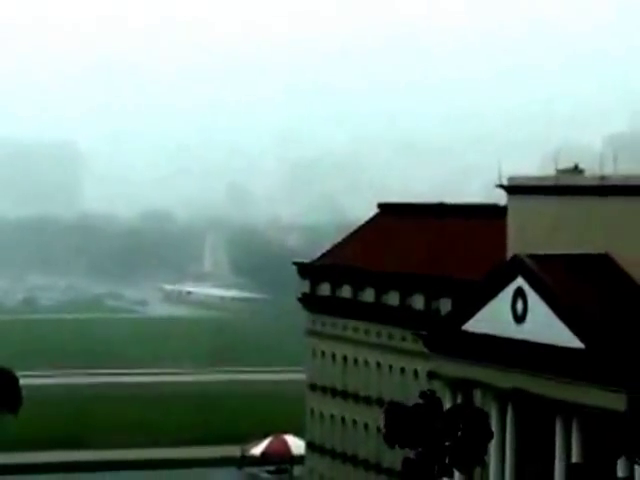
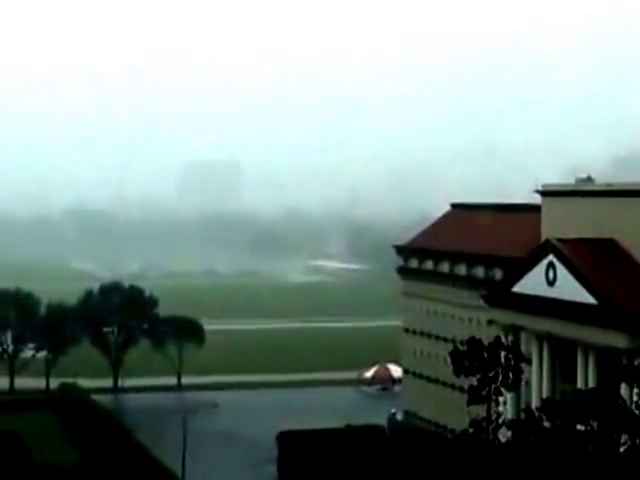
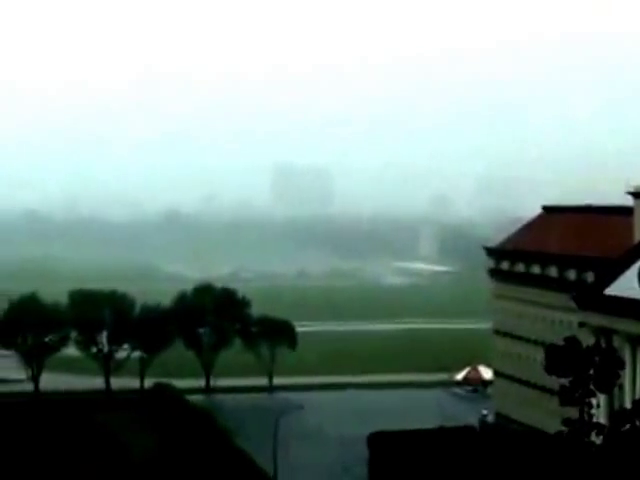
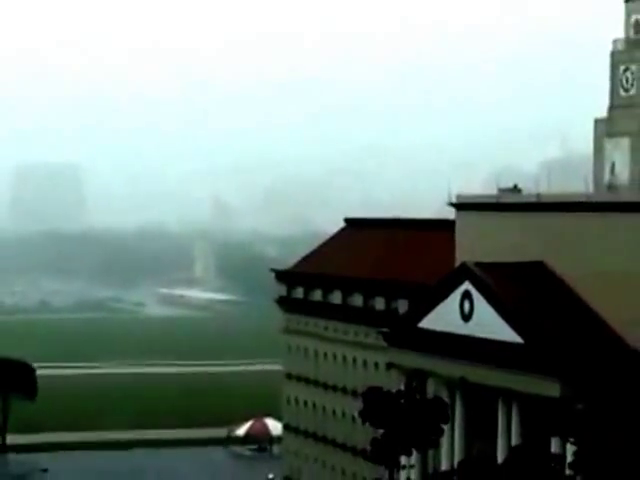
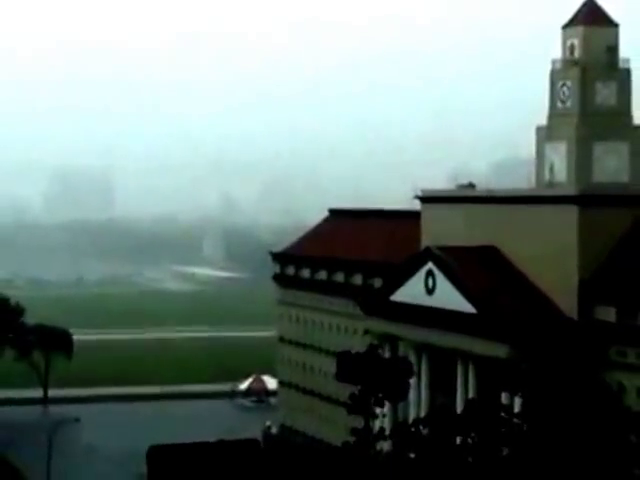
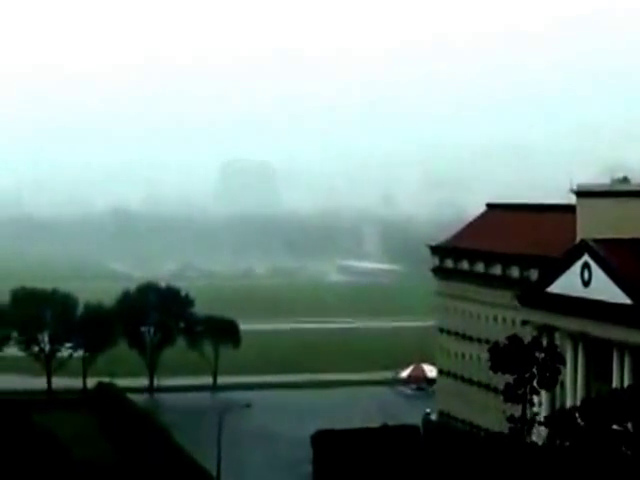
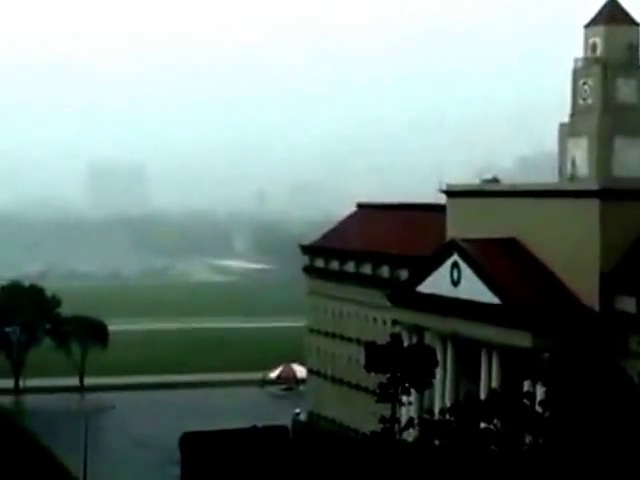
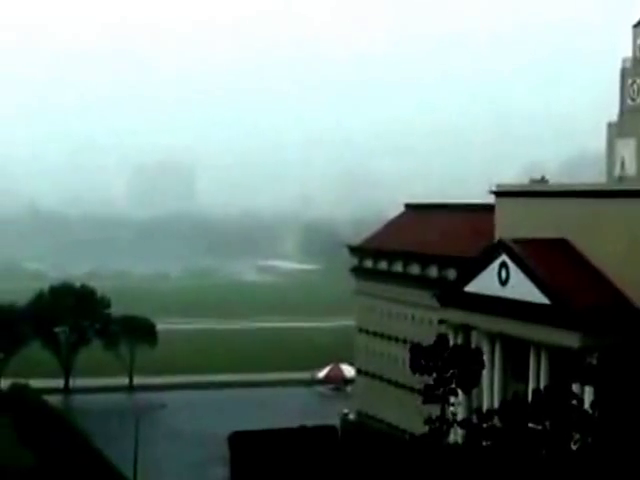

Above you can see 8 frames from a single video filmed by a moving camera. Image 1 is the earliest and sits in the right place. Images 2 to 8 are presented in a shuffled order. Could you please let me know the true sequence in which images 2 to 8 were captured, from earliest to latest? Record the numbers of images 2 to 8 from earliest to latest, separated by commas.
4, 5, 7, 8, 2, 6, 3
